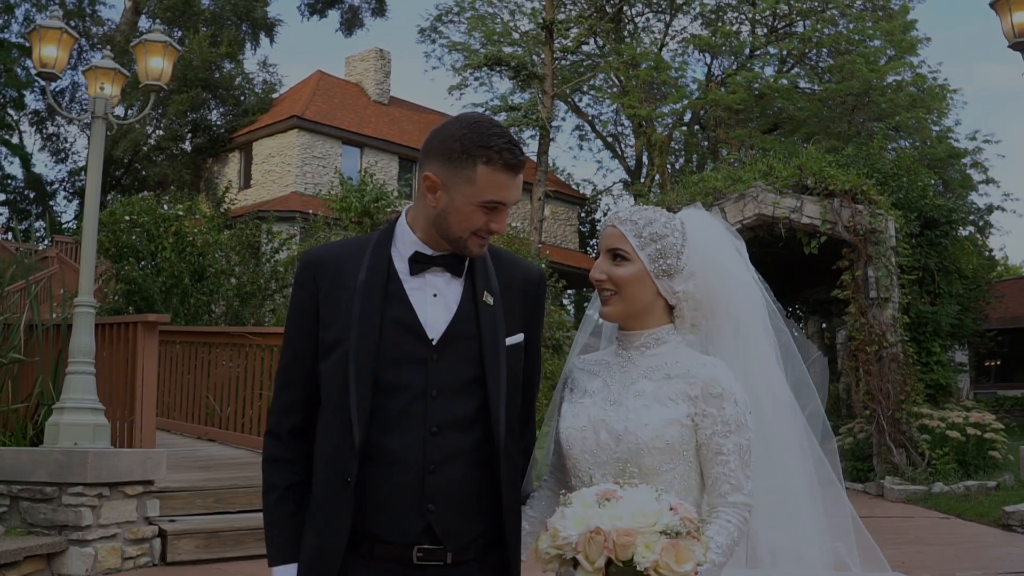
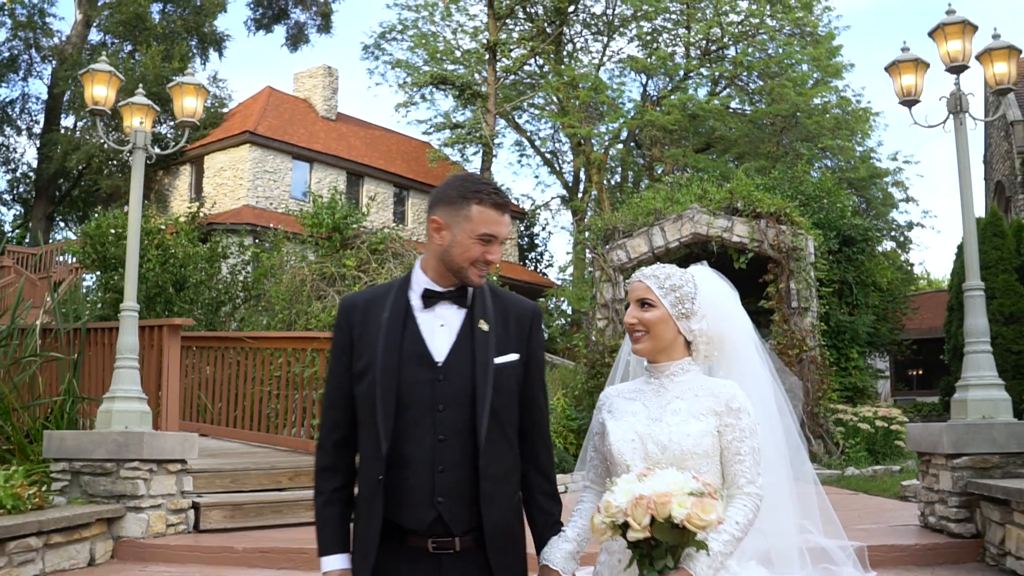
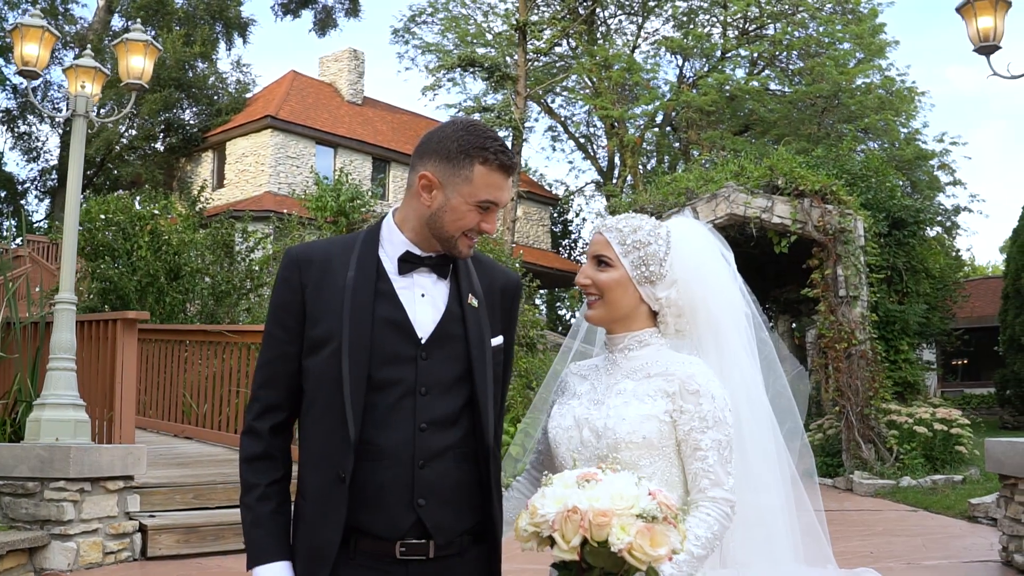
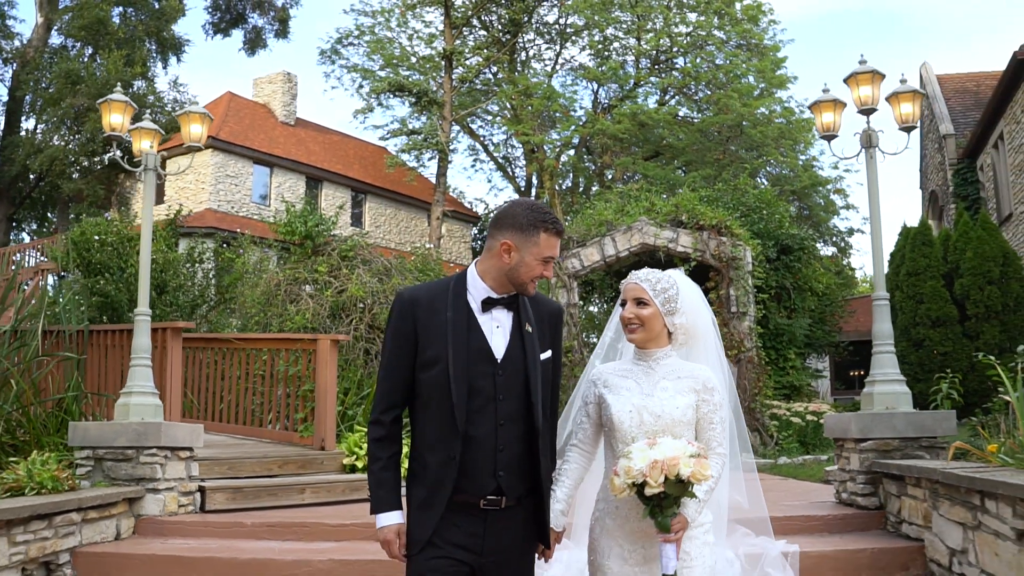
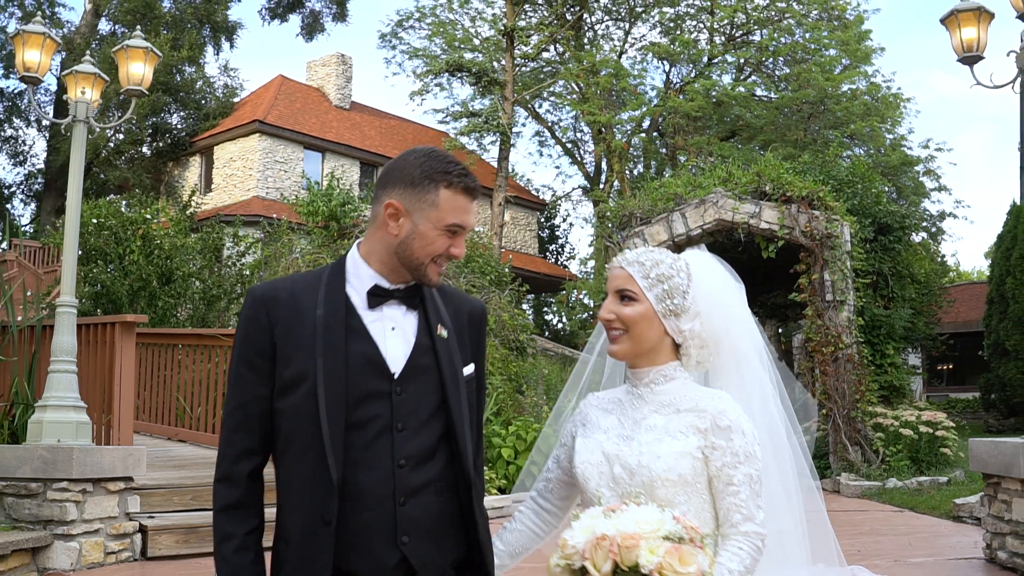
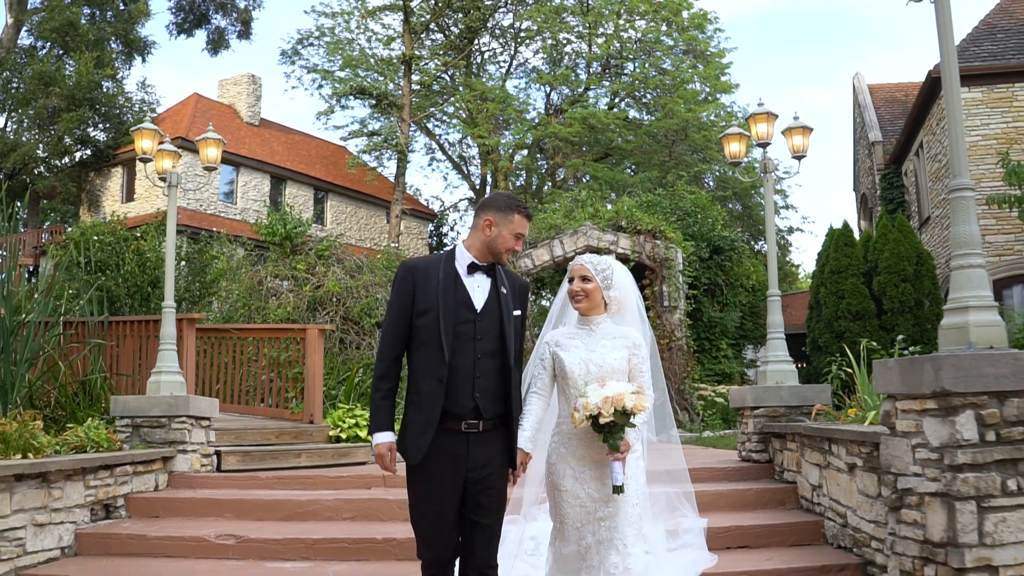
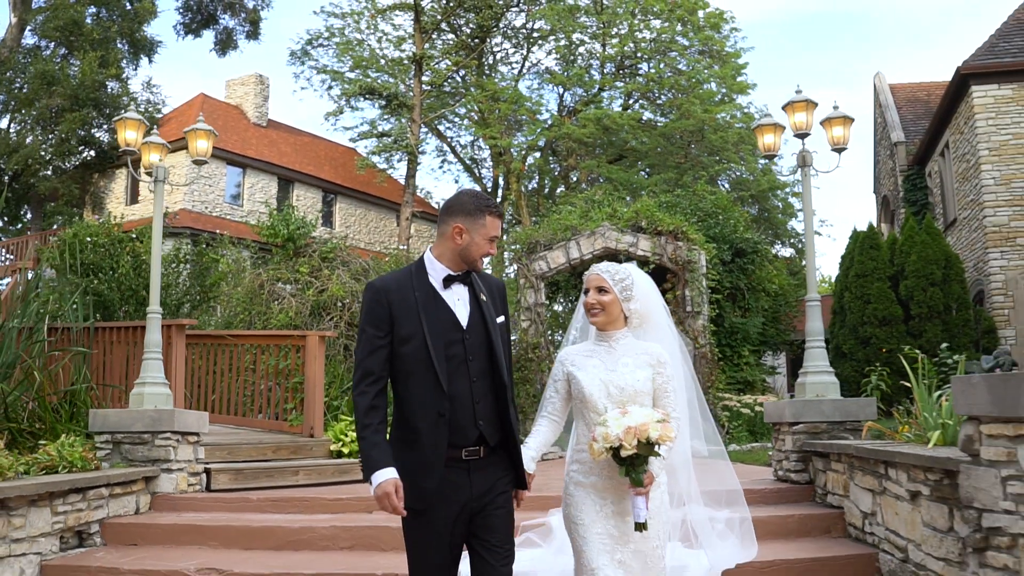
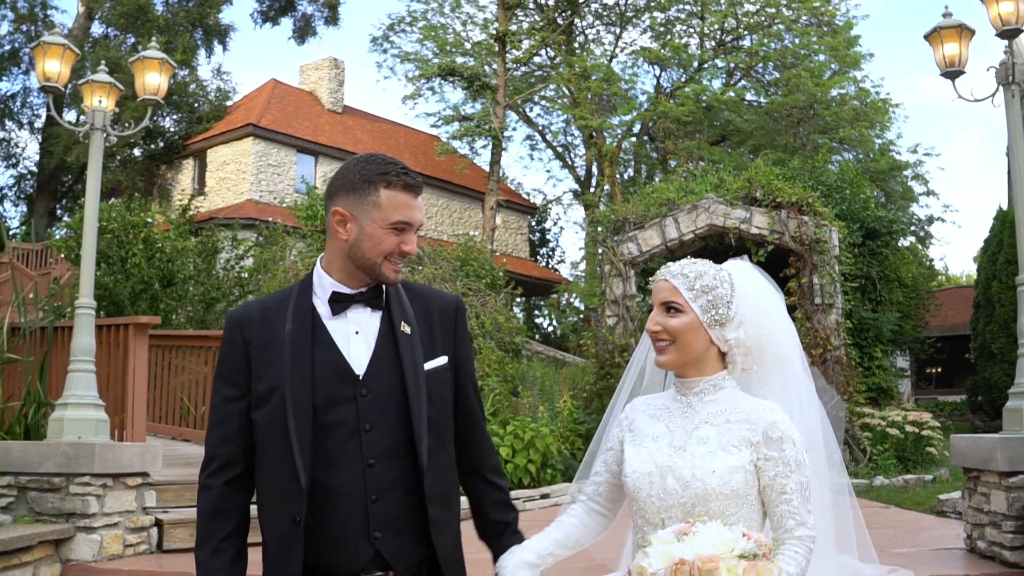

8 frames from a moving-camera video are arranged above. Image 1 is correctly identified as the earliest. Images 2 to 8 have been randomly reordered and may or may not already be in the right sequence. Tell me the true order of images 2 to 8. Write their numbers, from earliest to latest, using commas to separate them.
3, 5, 8, 2, 4, 7, 6
